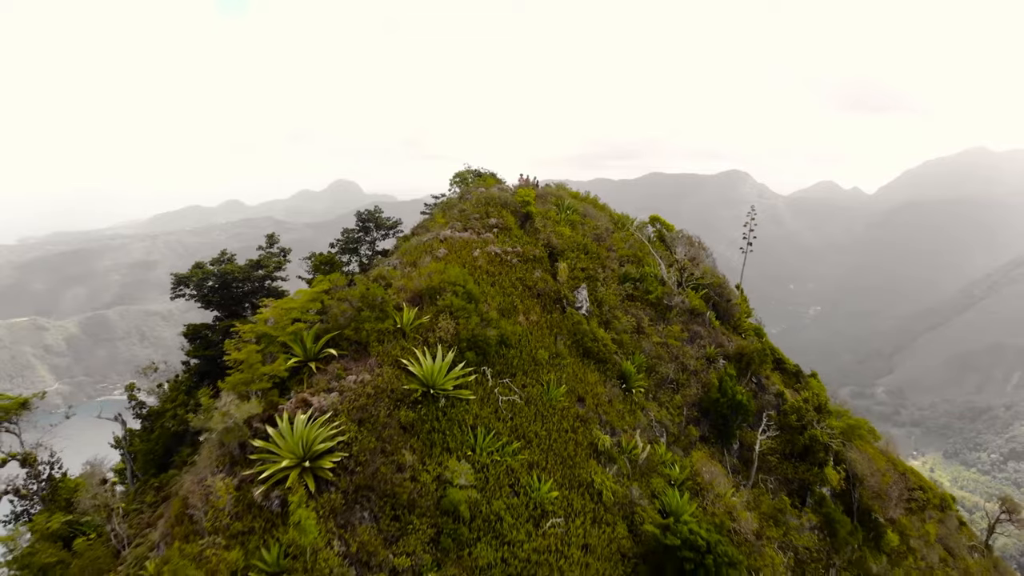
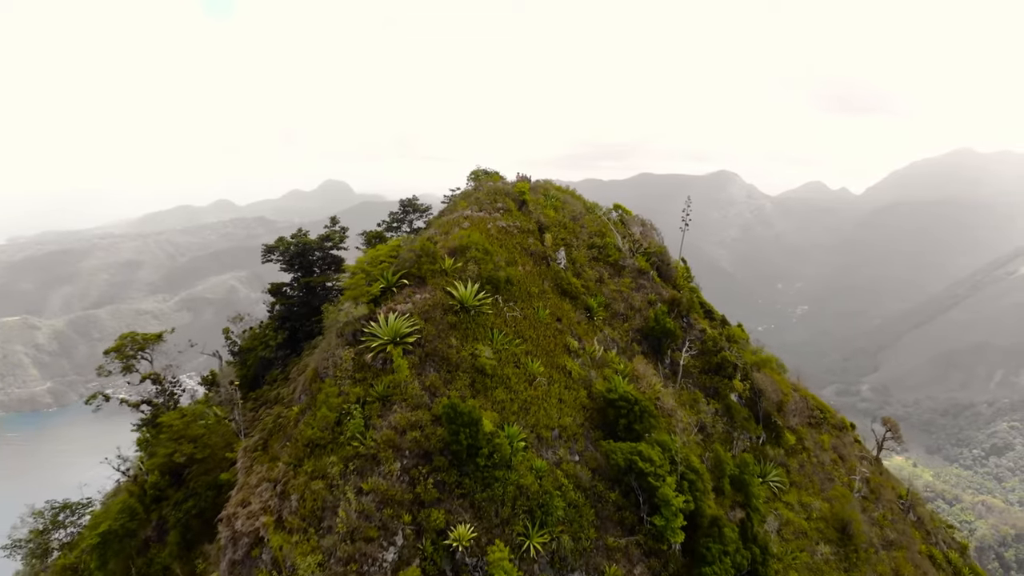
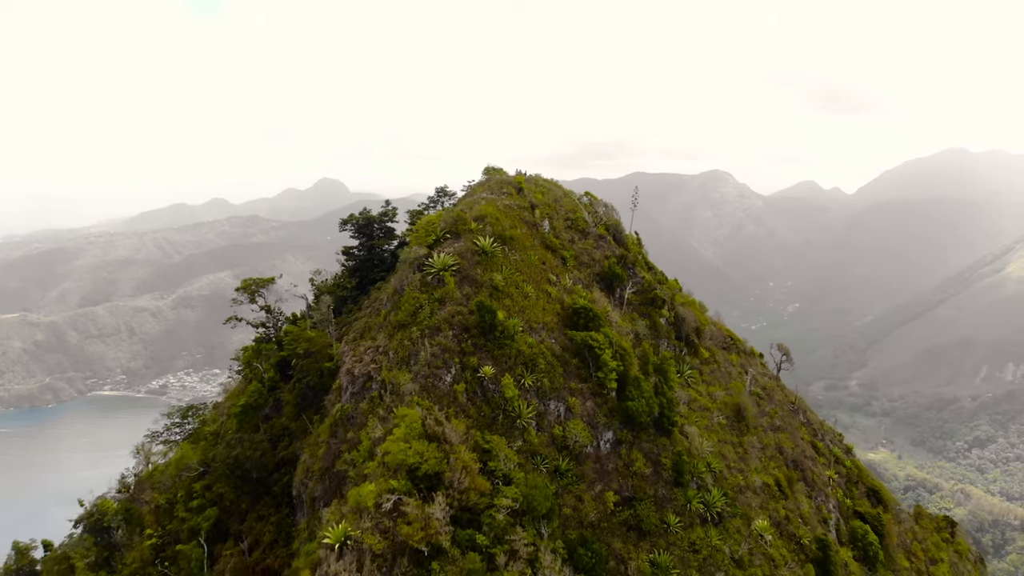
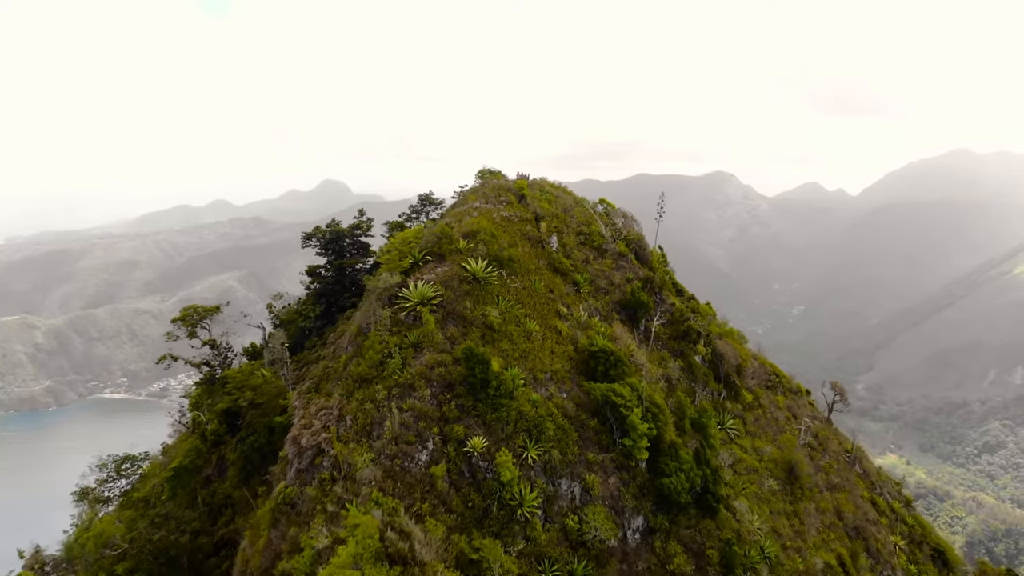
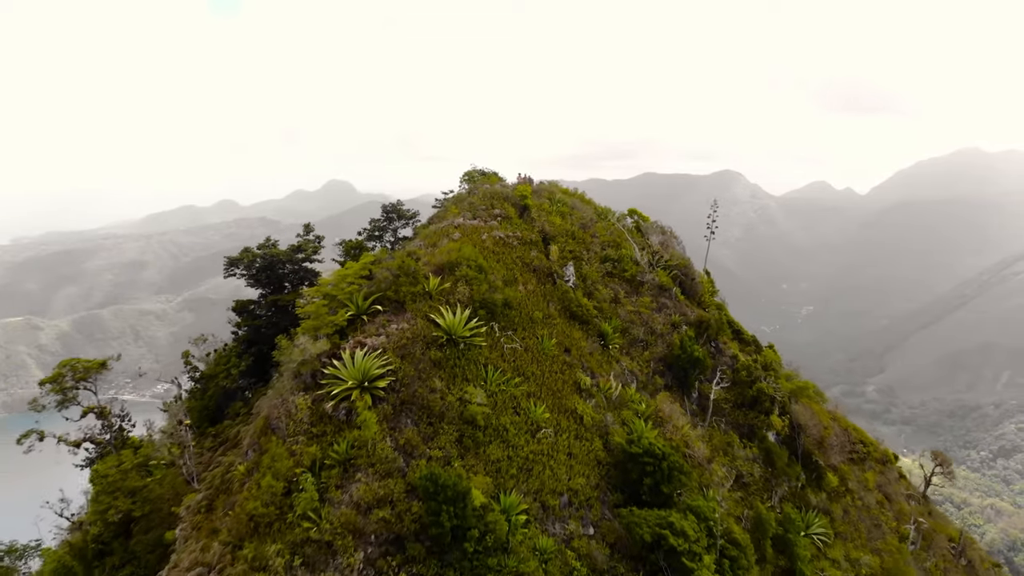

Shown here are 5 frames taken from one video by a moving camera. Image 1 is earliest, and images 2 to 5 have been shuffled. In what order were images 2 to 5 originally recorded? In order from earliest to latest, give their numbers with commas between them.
5, 2, 4, 3
